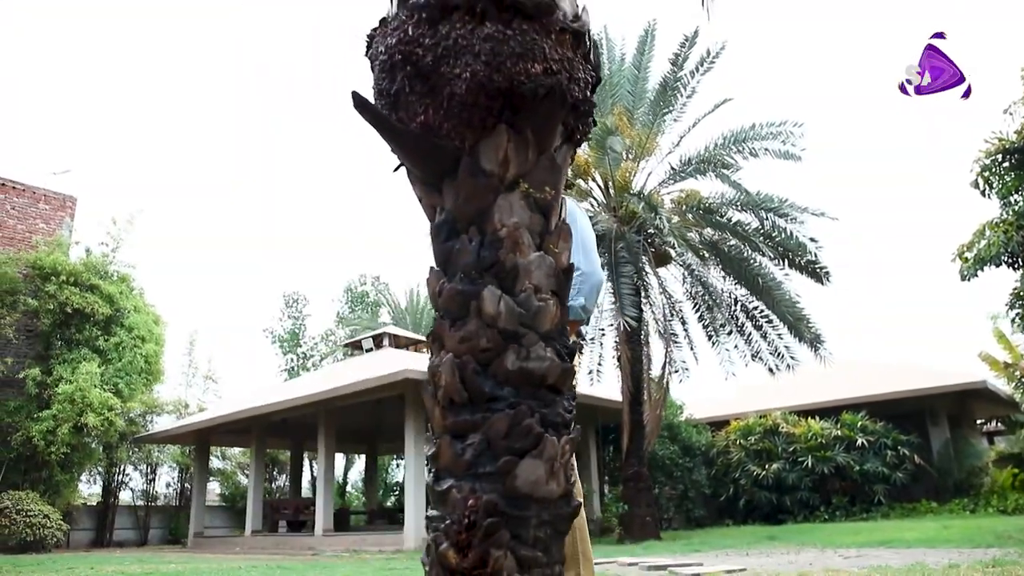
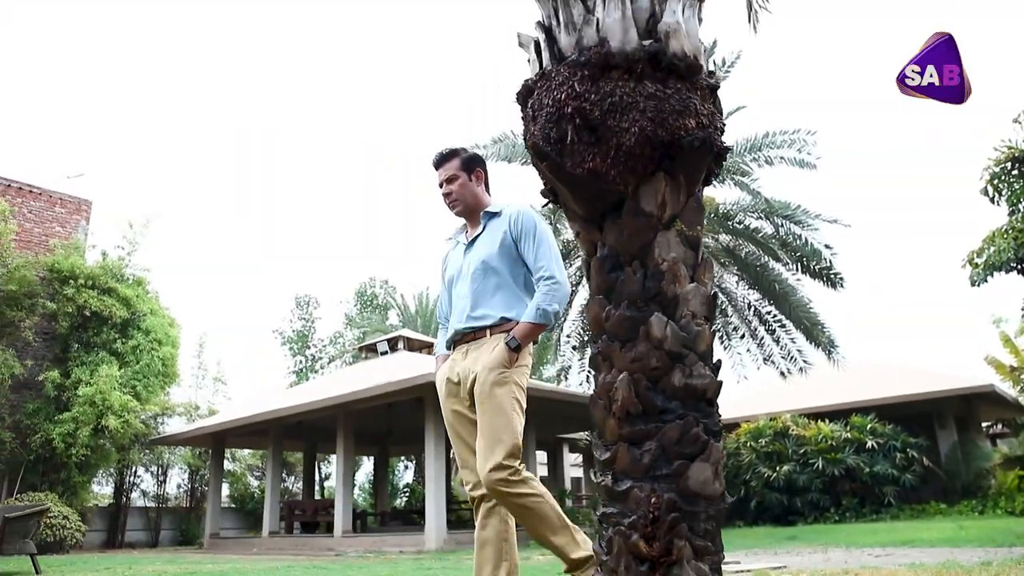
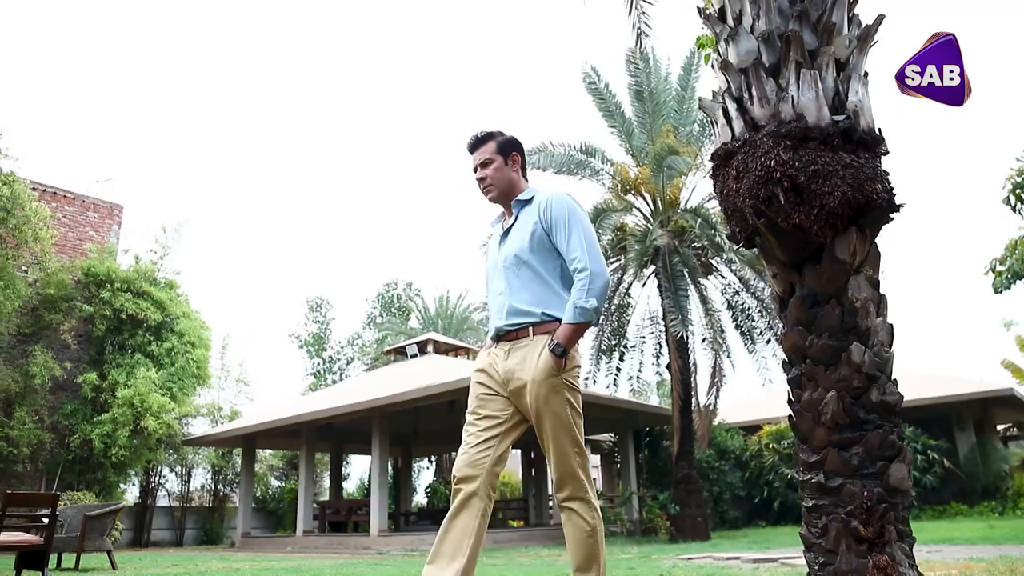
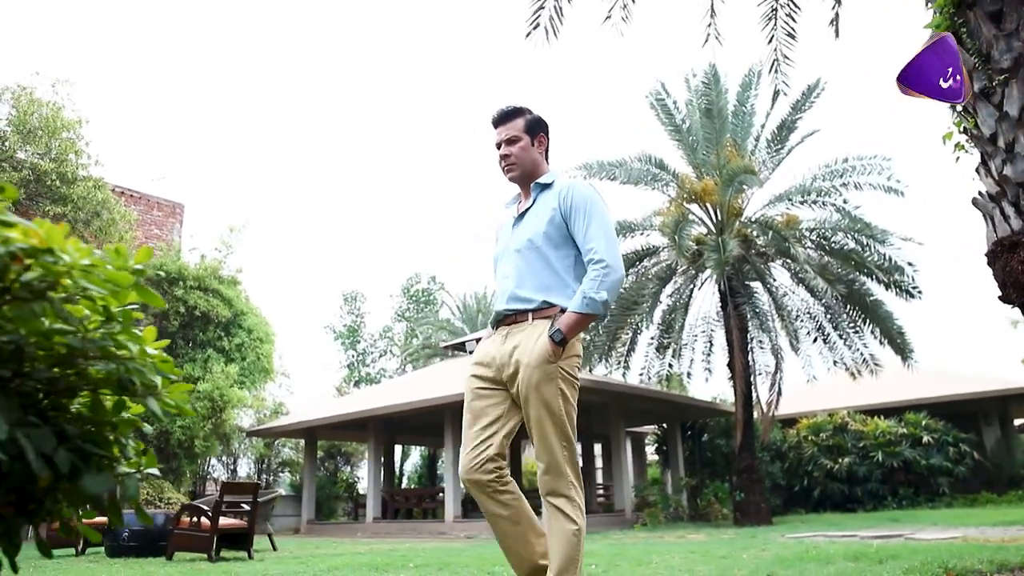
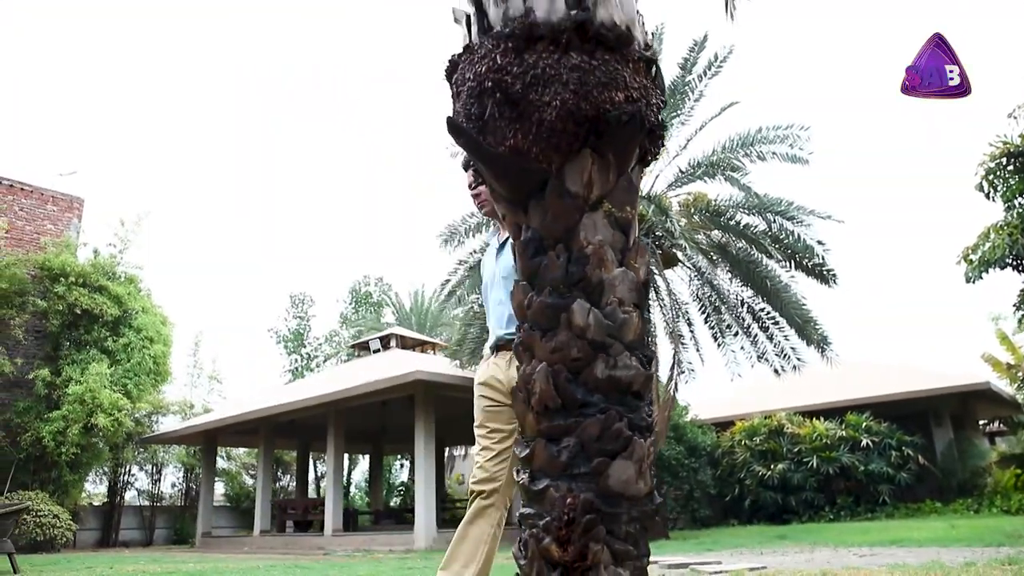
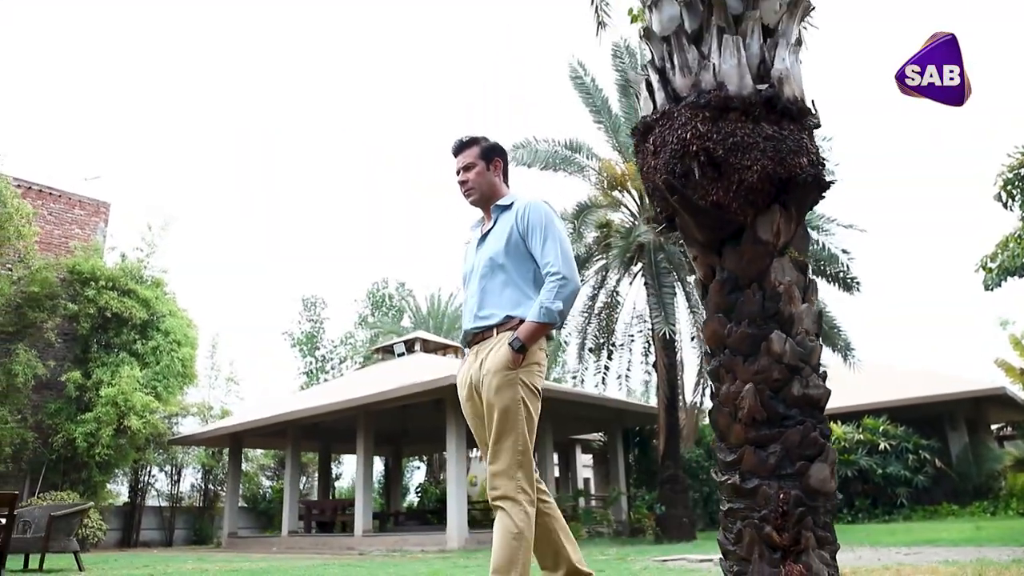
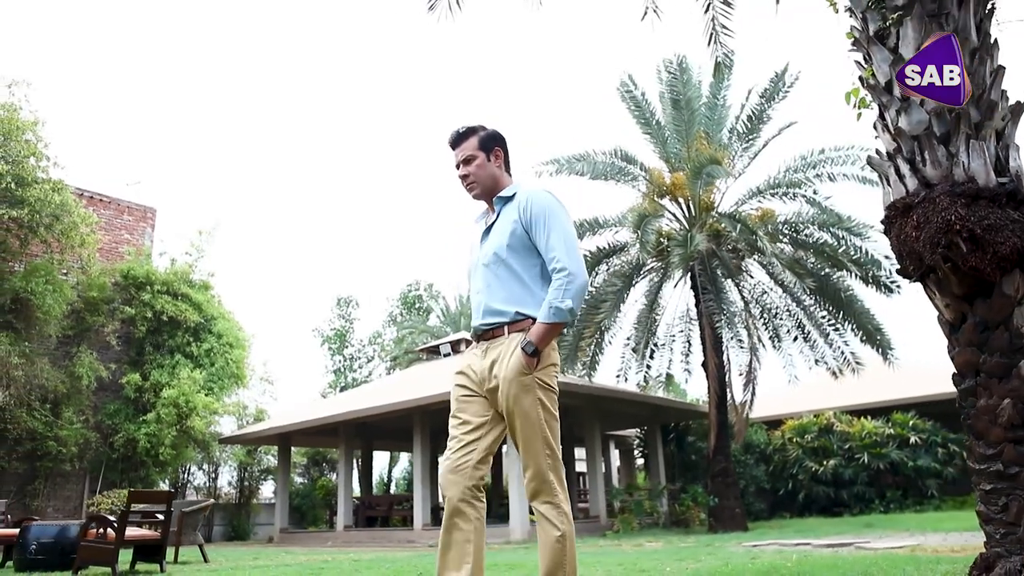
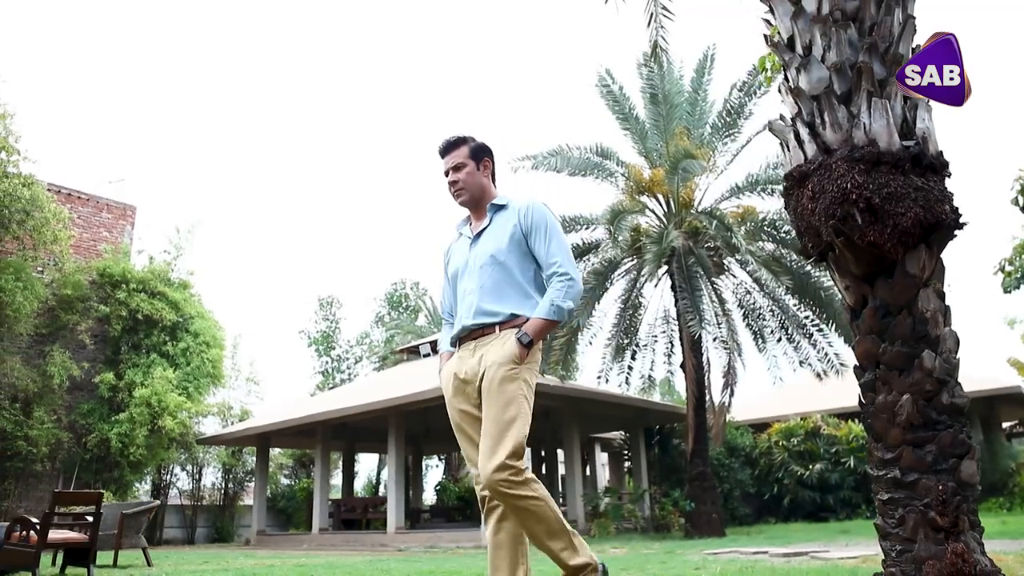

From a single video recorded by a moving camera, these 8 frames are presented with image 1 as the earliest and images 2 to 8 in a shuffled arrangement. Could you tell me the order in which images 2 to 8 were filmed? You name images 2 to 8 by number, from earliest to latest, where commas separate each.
5, 2, 6, 3, 8, 7, 4
